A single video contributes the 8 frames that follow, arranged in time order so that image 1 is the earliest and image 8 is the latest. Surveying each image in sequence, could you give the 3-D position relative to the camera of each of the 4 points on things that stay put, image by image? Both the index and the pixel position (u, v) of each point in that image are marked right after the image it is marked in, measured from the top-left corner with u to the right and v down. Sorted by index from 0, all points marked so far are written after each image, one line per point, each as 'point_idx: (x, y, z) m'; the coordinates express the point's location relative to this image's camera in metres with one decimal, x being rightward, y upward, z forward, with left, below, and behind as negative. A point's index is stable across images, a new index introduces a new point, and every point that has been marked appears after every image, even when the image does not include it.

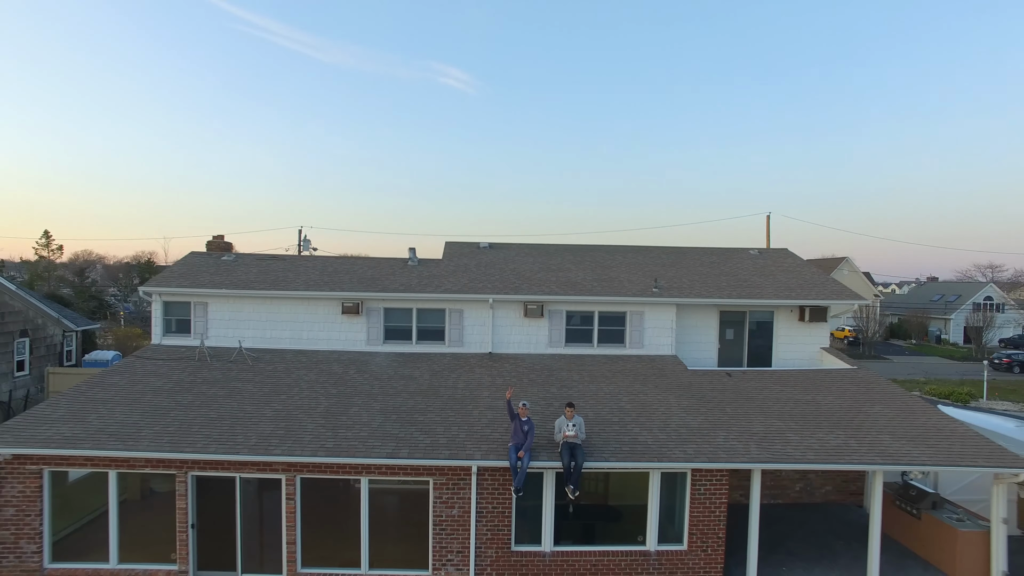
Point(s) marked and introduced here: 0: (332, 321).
0: (-2.5, -0.5, +10.4) m
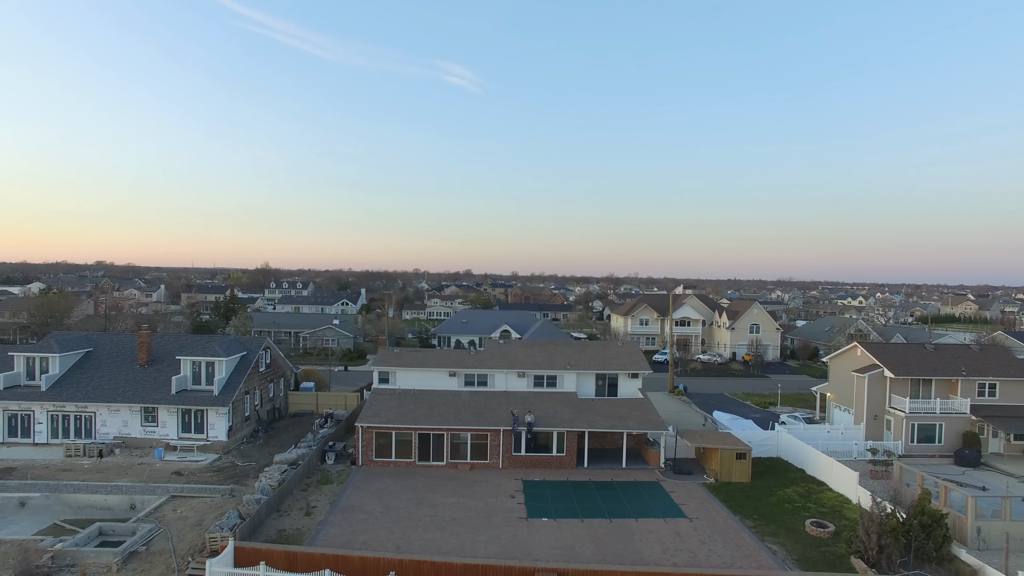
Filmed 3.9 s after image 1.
0: (-2.5, -3.3, +26.1) m
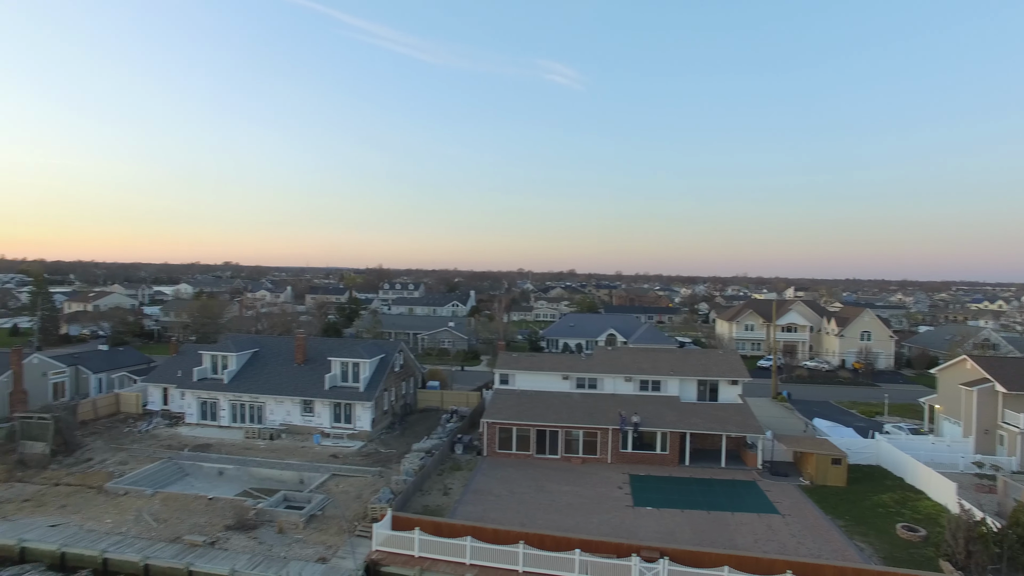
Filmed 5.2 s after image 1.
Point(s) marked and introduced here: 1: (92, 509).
0: (+1.9, -3.8, +28.9) m
1: (-11.9, -6.2, +20.0) m
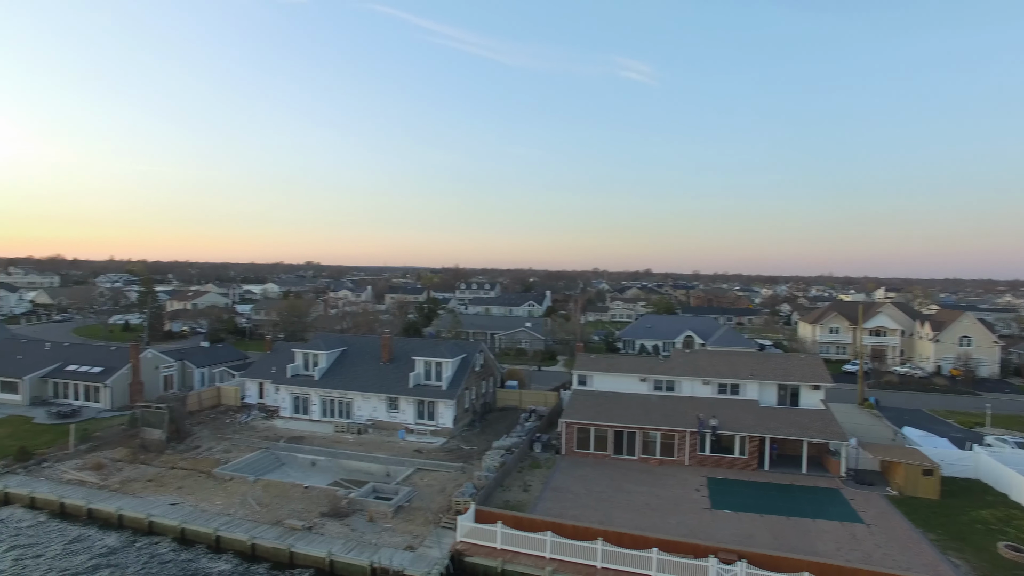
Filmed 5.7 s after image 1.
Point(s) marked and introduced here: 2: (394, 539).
0: (+5.1, -3.9, +29.2) m
1: (-9.6, -6.3, +21.8) m
2: (-3.1, -6.5, +18.4) m
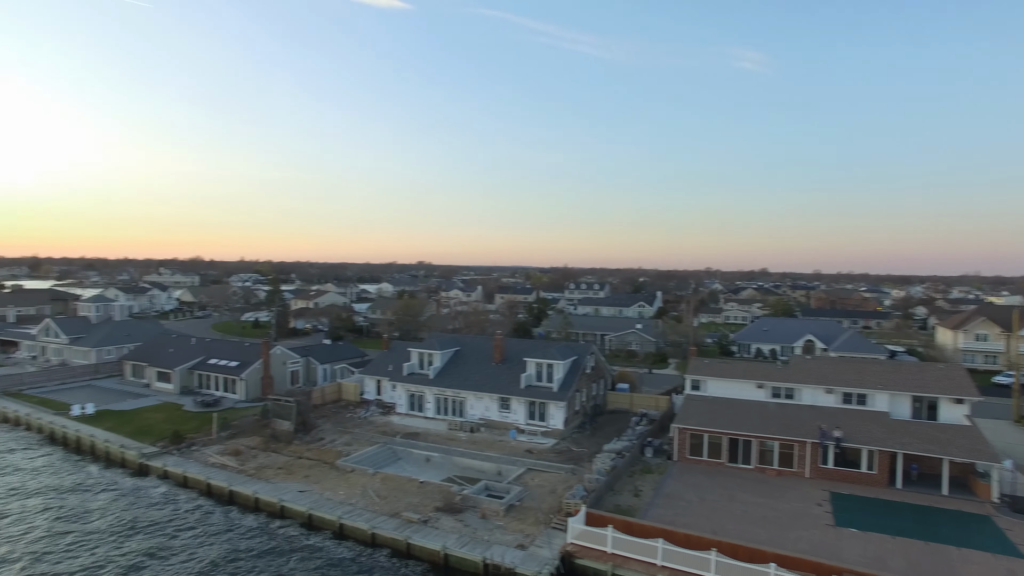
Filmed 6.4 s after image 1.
0: (+9.6, -4.0, +28.2) m
1: (-6.0, -6.3, +23.2) m
2: (-0.2, -6.6, +18.8) m
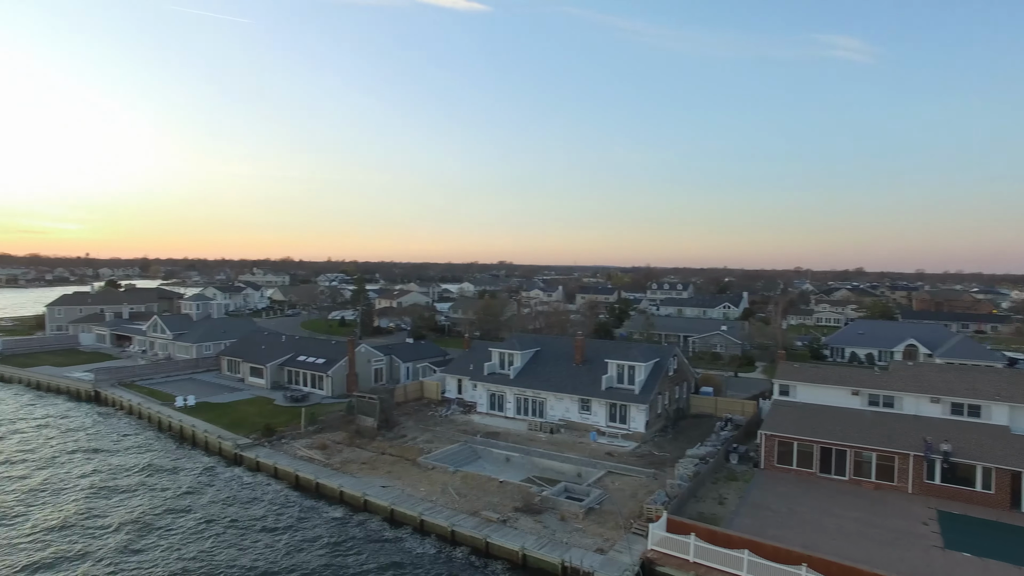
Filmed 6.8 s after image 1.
0: (+12.7, -4.0, +26.8) m
1: (-3.4, -6.3, +23.6) m
2: (+1.9, -6.6, +18.5) m
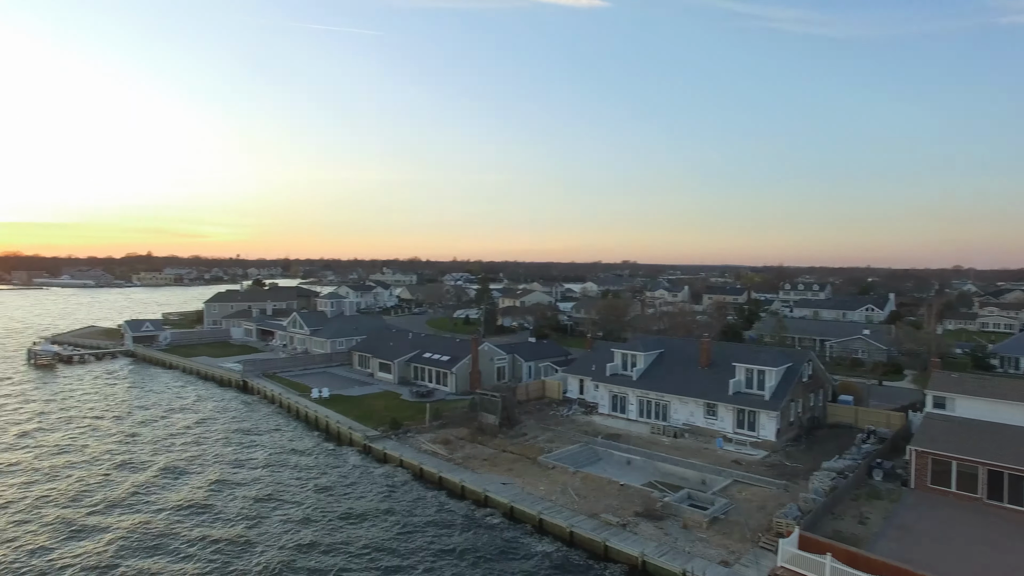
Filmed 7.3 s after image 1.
0: (+17.0, -4.1, +24.0) m
1: (+0.6, -6.3, +23.7) m
2: (+5.0, -6.6, +17.8) m
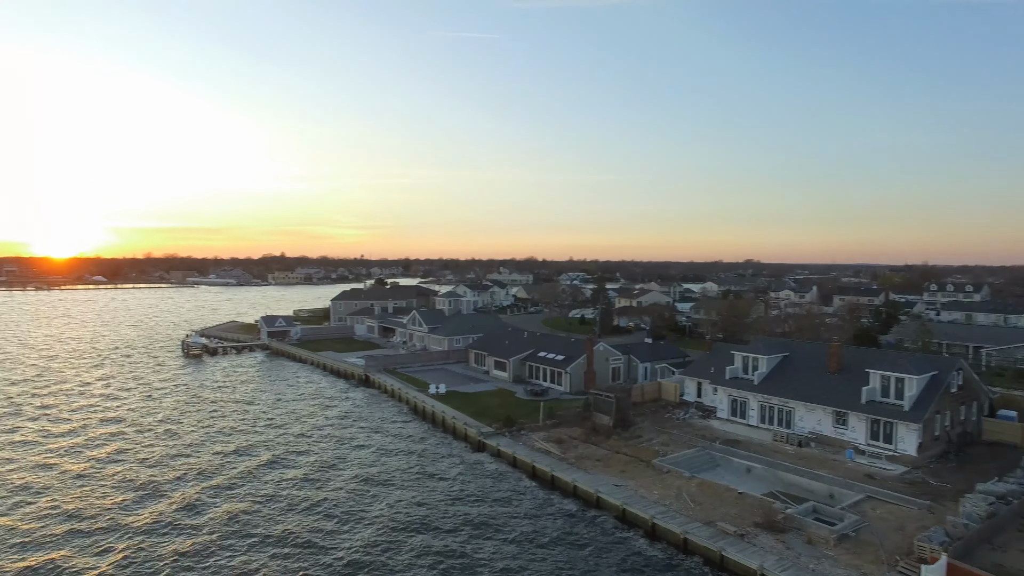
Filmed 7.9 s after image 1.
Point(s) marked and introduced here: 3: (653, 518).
0: (+20.6, -4.2, +20.9) m
1: (+4.4, -6.3, +23.3) m
2: (+7.7, -6.7, +16.8) m
3: (+4.0, -6.5, +19.9) m
